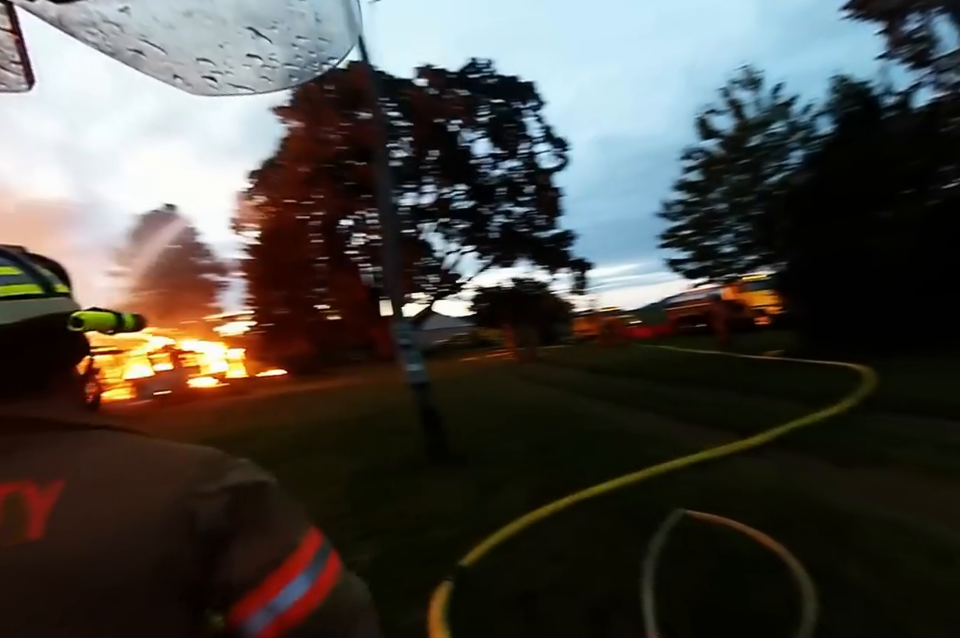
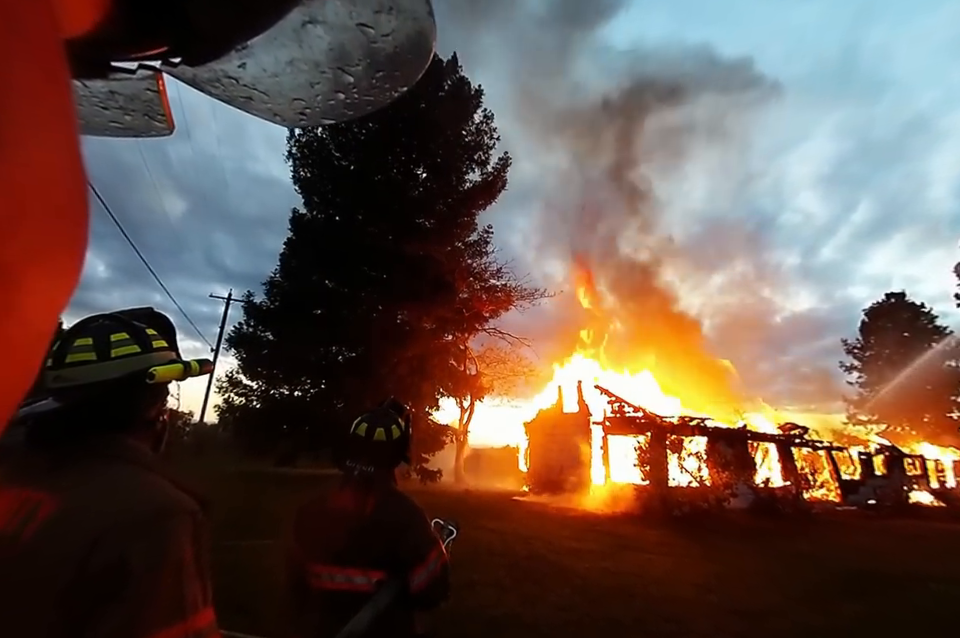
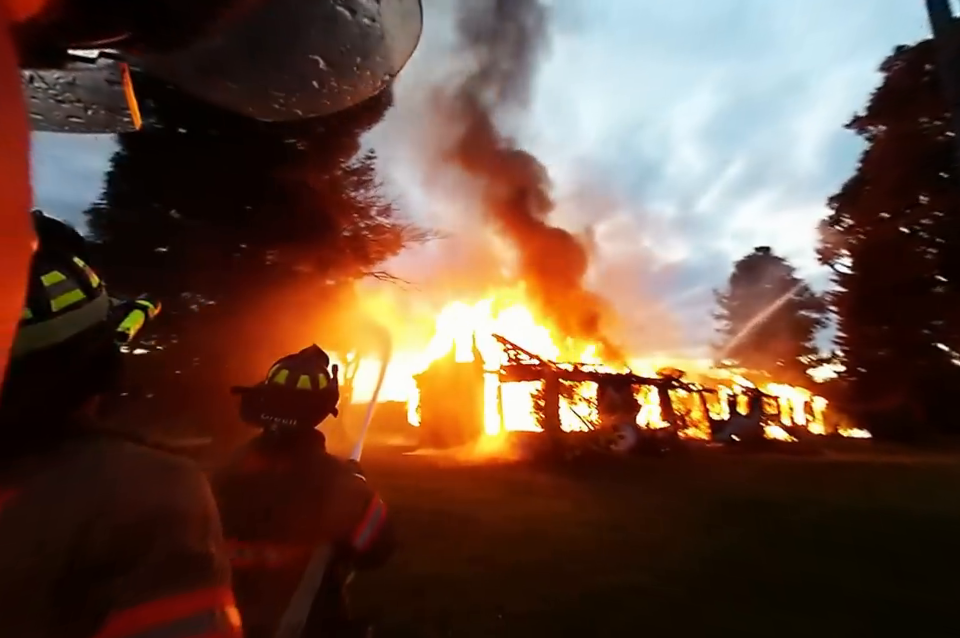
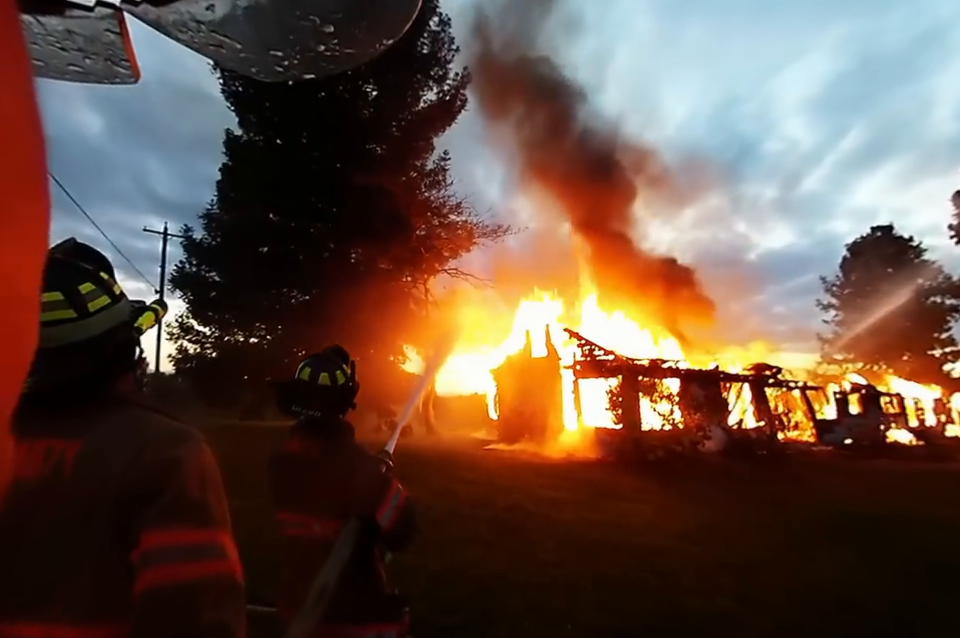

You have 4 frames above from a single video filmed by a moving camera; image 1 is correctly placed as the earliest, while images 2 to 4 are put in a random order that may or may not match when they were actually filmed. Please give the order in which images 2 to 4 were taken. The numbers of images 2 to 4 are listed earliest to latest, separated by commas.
3, 4, 2
